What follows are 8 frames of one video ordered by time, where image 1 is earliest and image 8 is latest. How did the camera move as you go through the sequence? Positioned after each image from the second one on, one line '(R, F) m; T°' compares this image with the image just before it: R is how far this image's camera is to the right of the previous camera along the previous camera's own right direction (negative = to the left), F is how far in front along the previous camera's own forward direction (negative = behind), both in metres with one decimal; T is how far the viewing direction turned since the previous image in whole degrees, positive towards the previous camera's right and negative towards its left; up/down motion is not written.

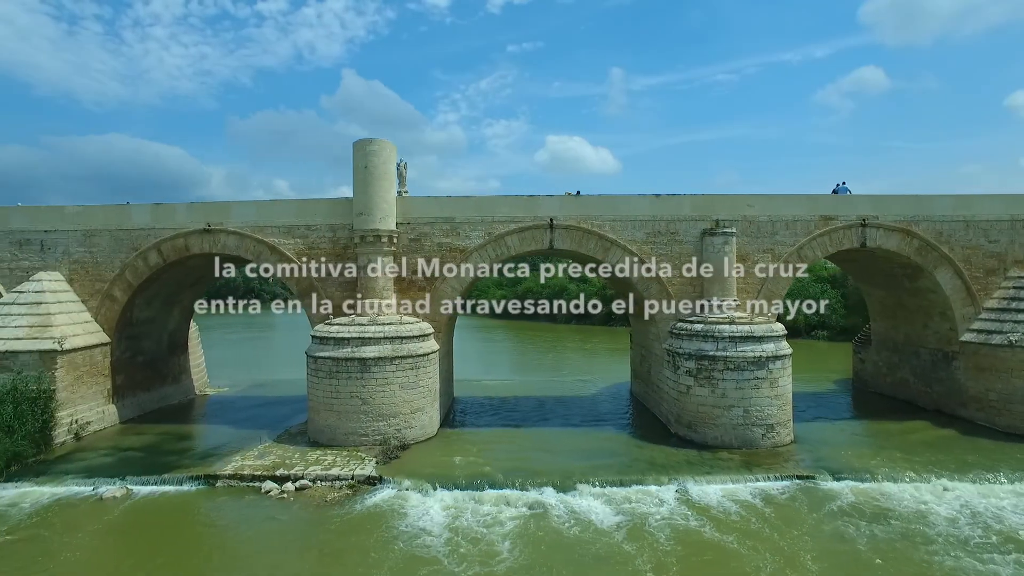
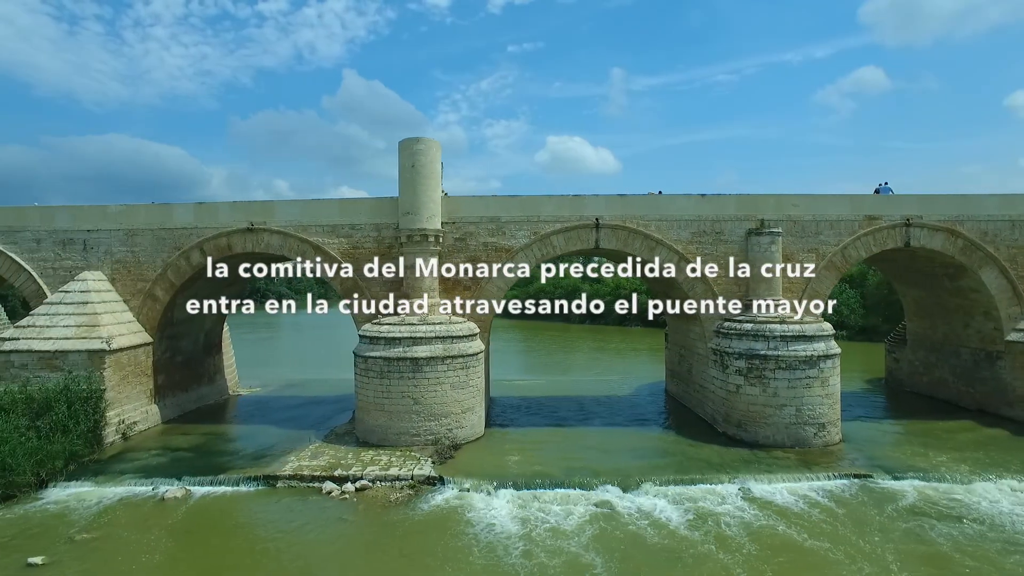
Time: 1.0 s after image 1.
(-0.6, 0.0) m; 0°
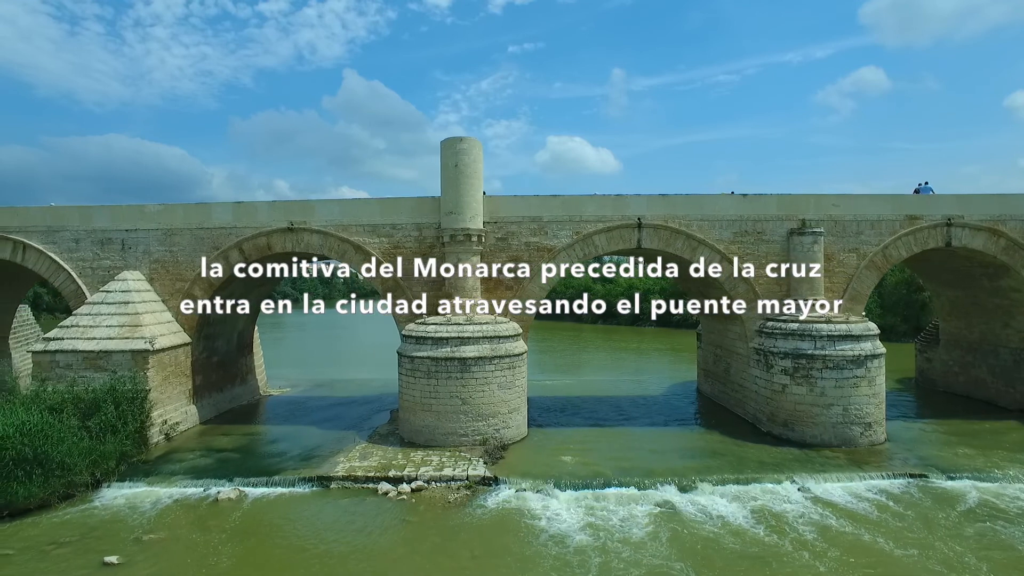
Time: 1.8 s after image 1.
(-0.6, 0.0) m; 0°
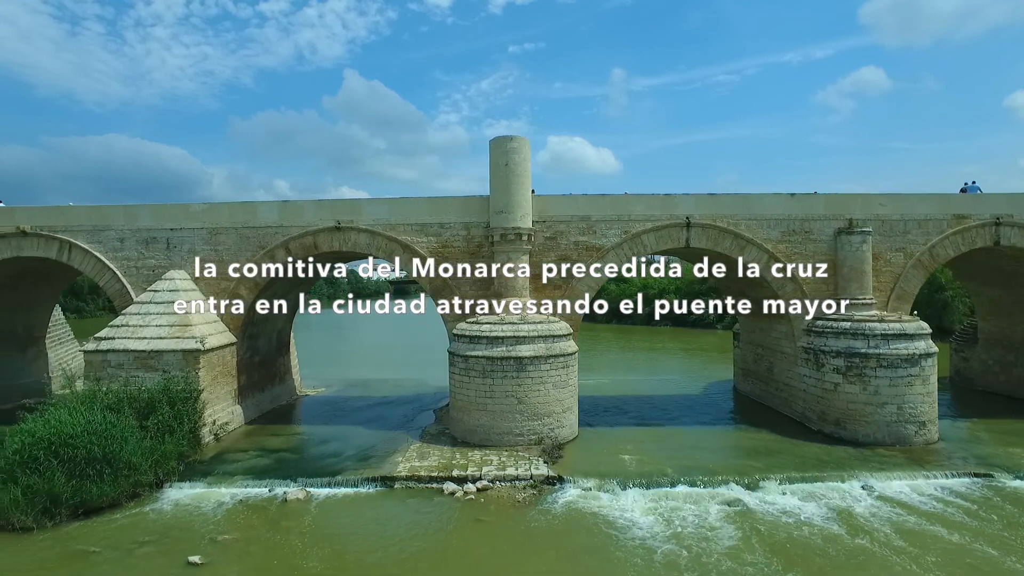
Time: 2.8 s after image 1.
(-0.7, 0.0) m; 0°
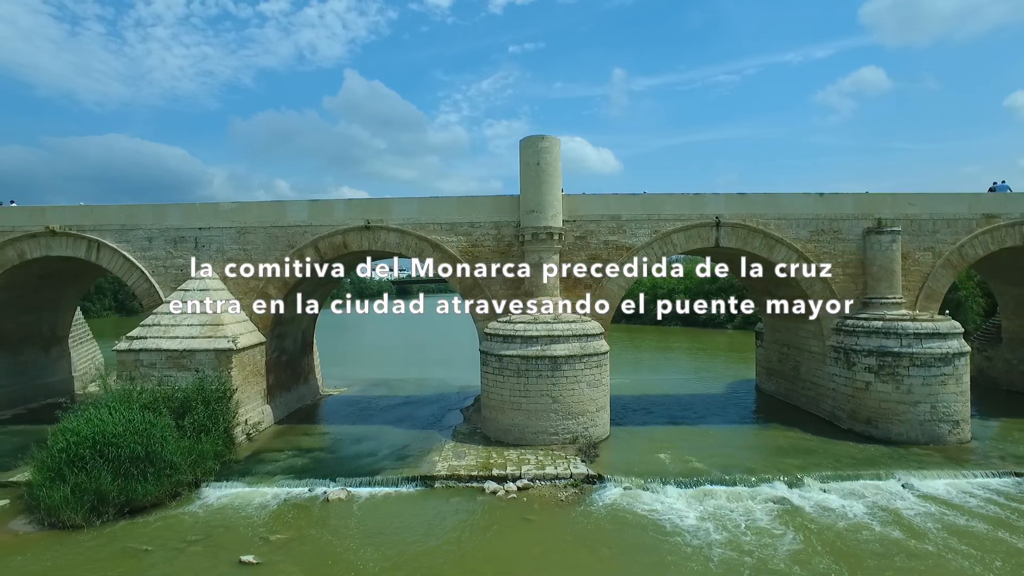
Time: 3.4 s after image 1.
(-0.4, 0.0) m; 0°
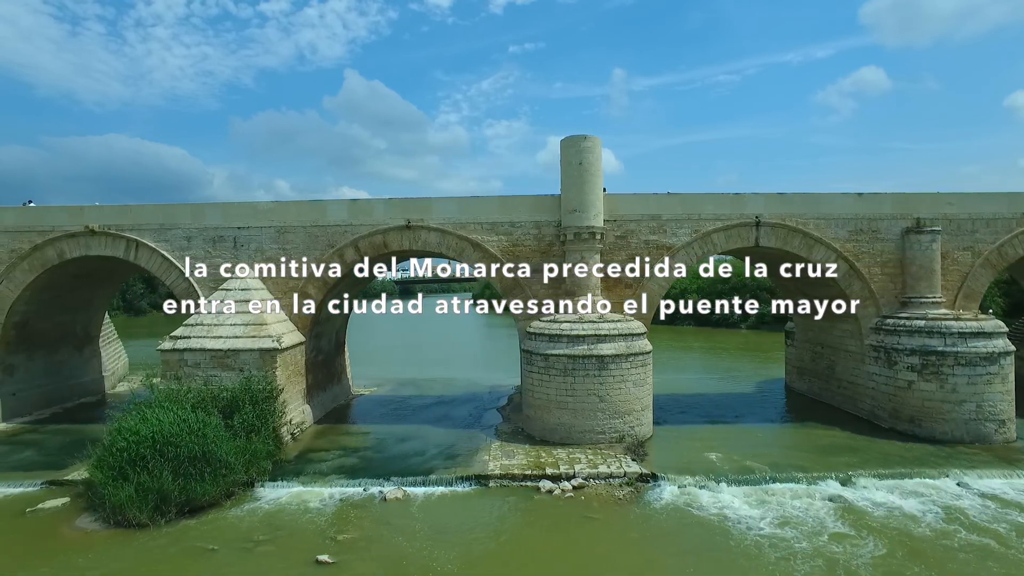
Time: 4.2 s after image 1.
(-0.6, 0.0) m; 0°
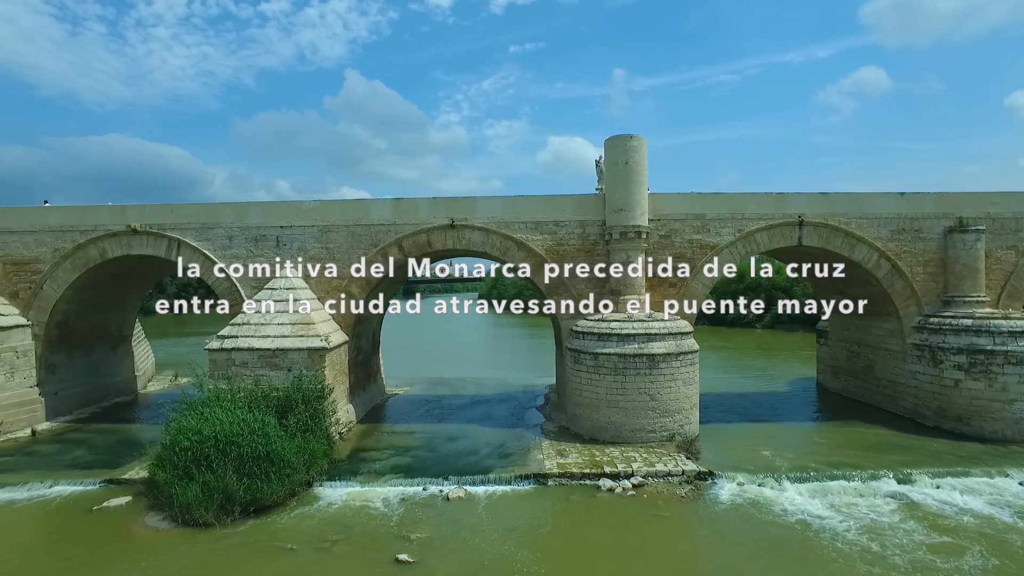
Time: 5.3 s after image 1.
(-0.6, 0.0) m; 0°
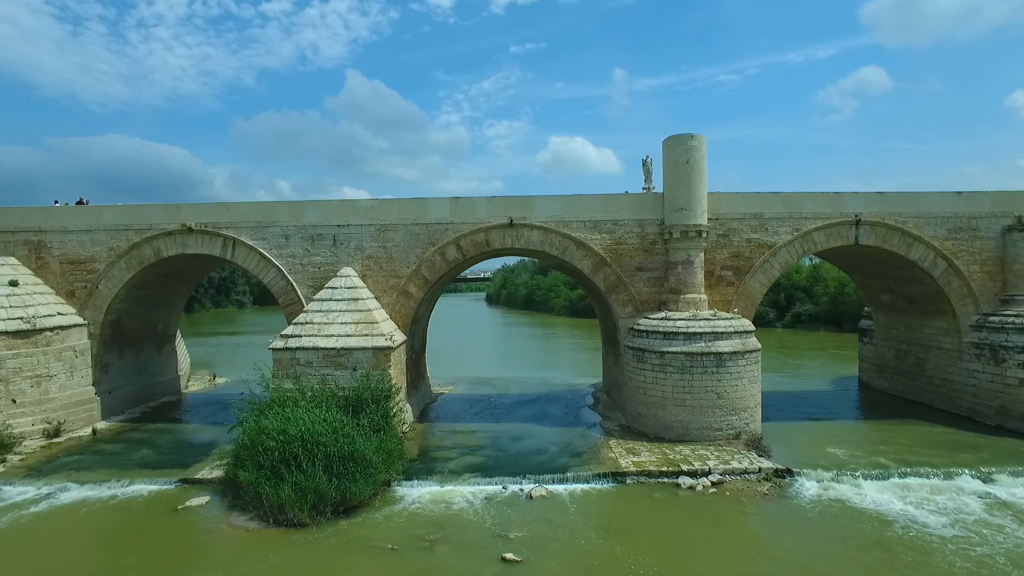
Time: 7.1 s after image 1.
(-0.8, 0.0) m; 0°
